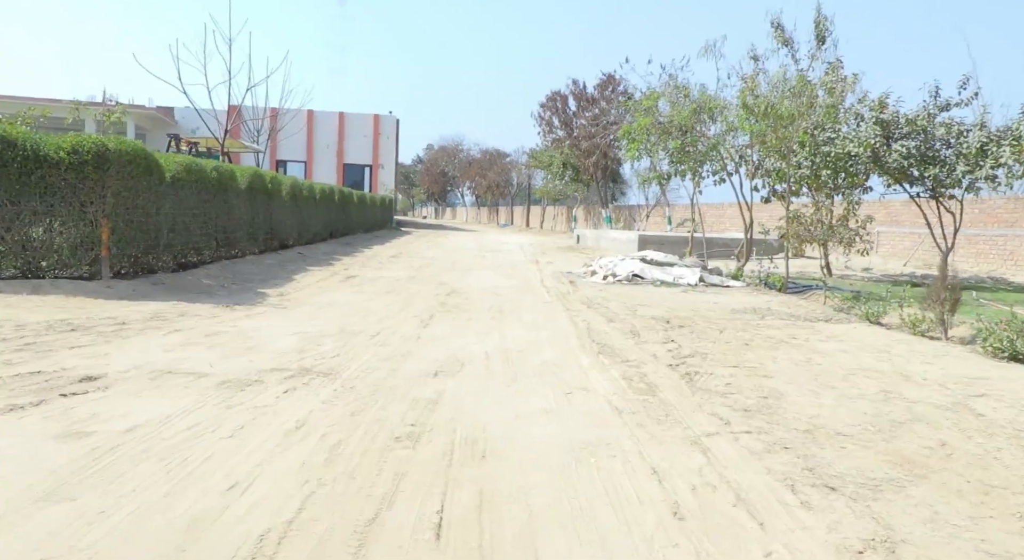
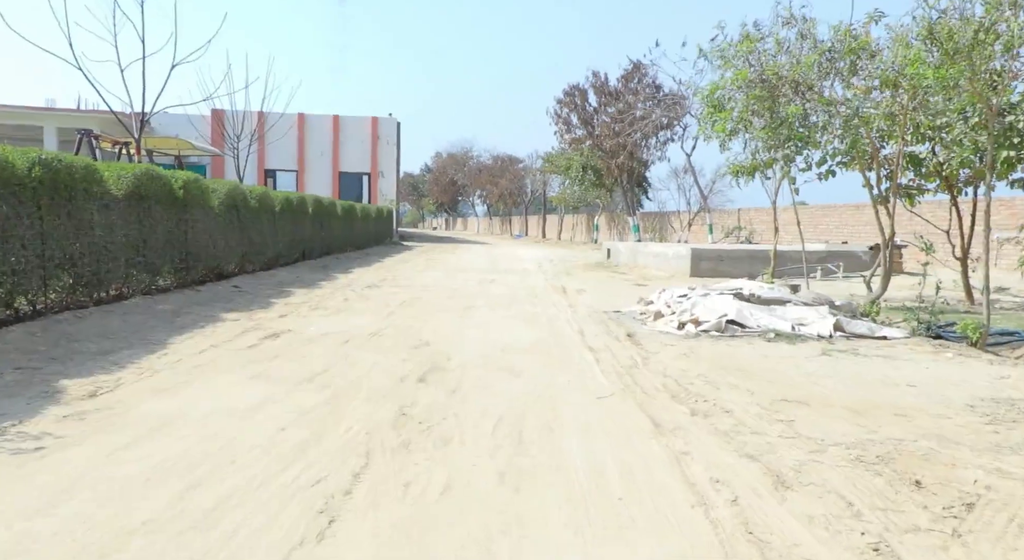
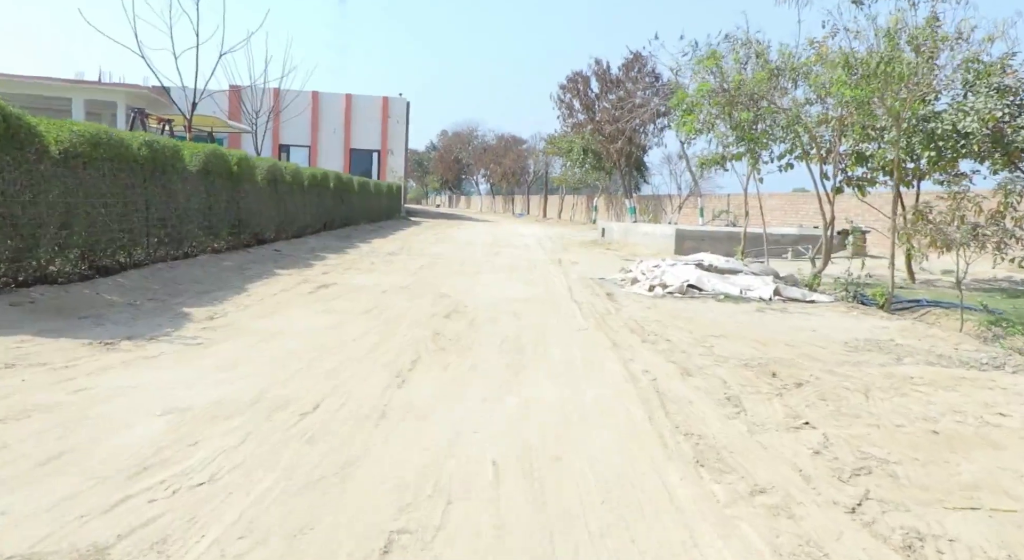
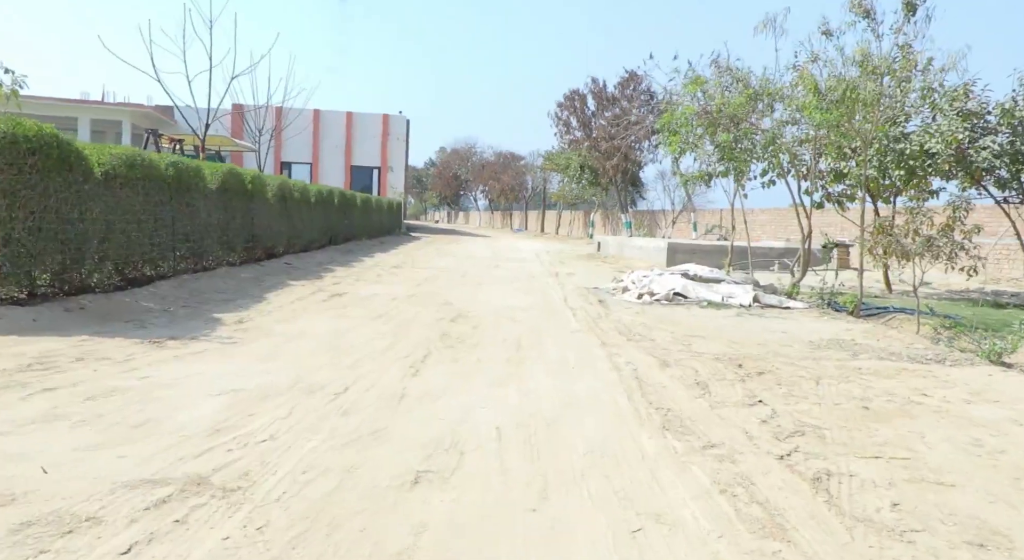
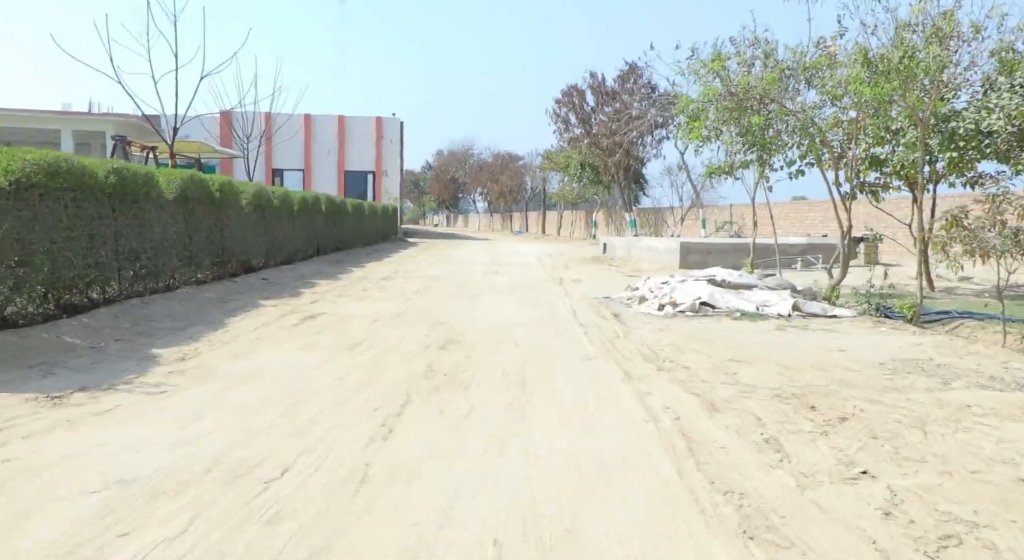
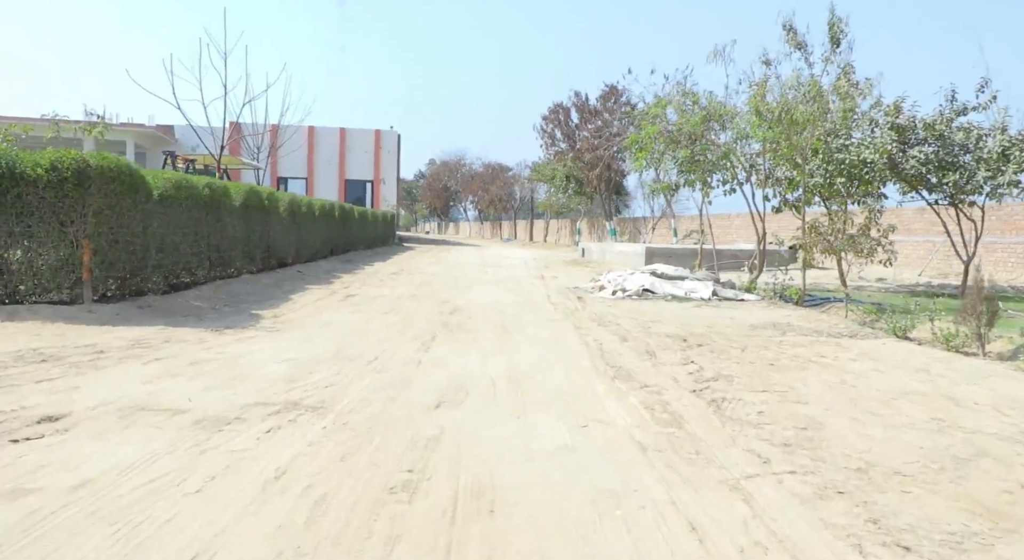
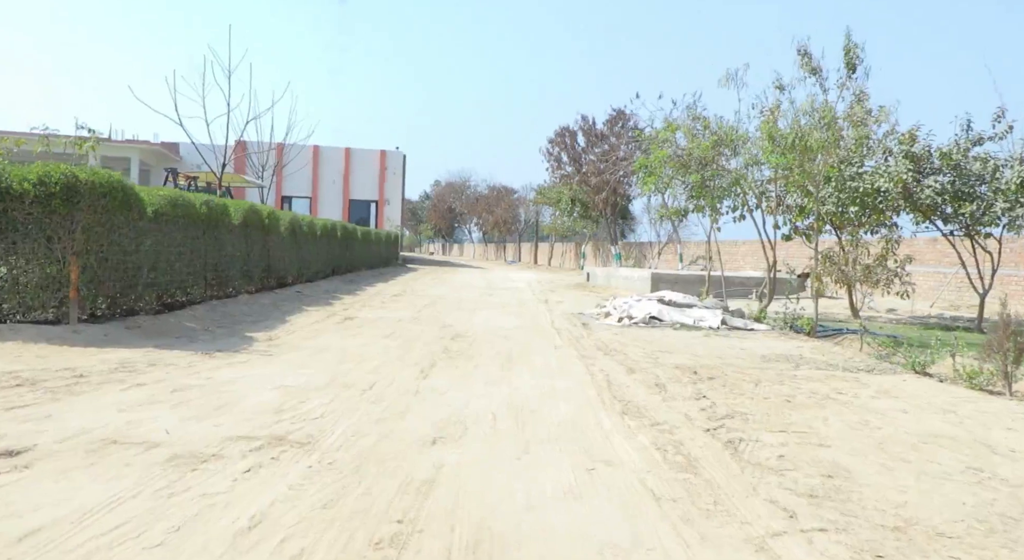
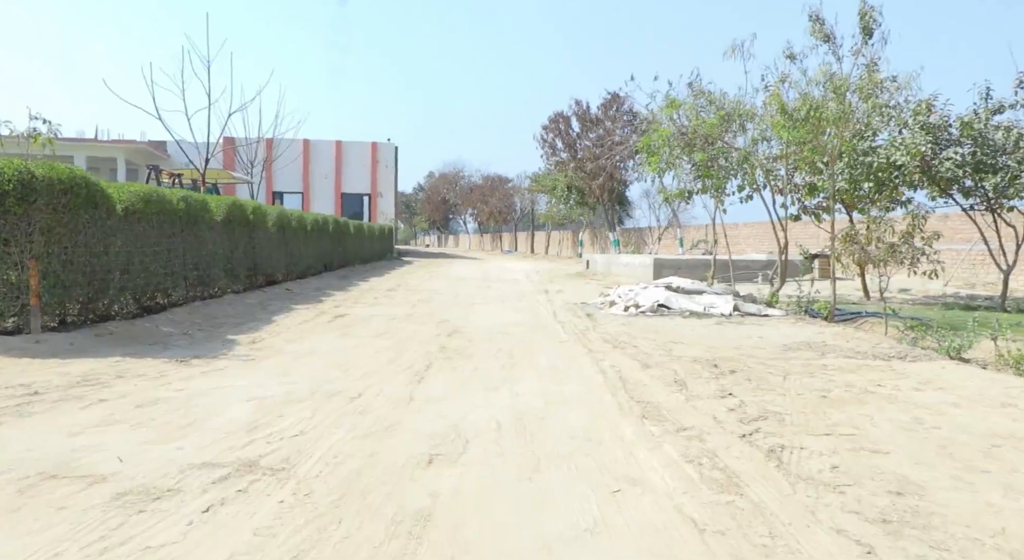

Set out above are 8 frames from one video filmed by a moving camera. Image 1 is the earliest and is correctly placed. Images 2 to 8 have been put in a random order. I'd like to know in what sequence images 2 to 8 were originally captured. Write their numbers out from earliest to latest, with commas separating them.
6, 7, 8, 4, 3, 5, 2
